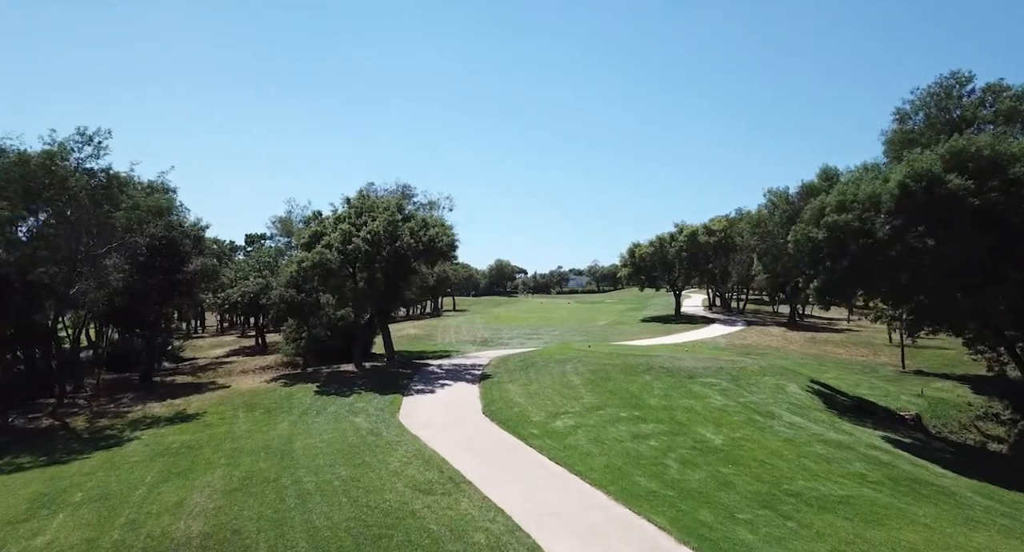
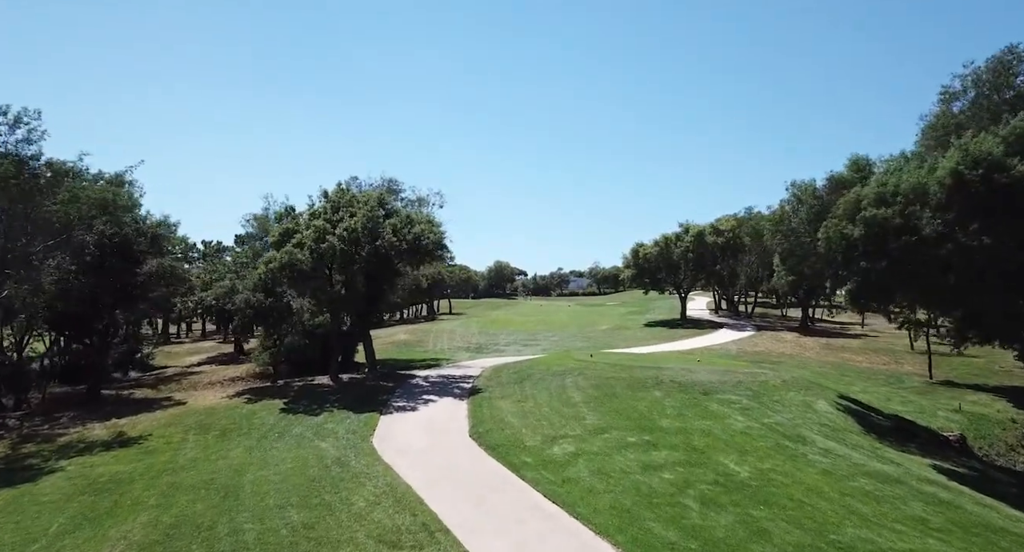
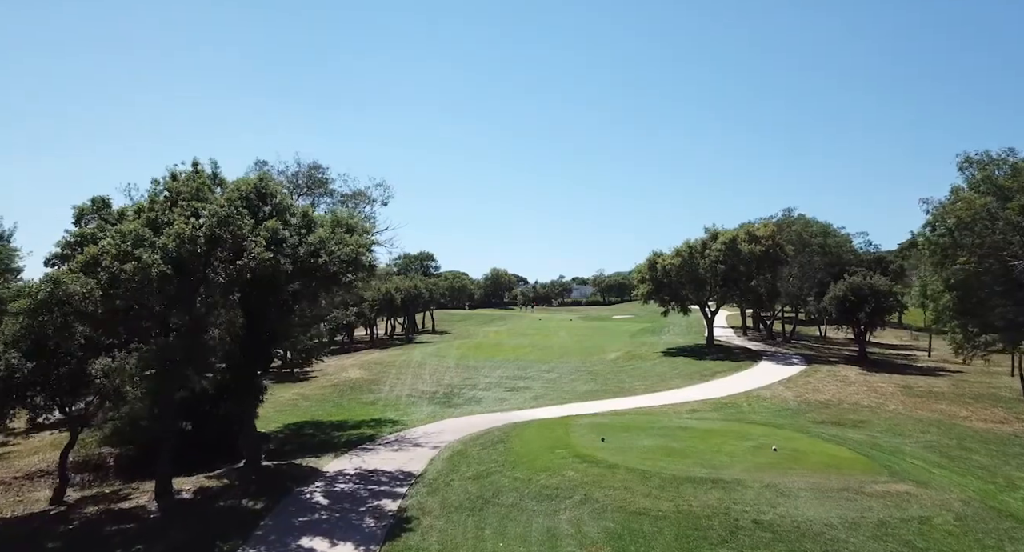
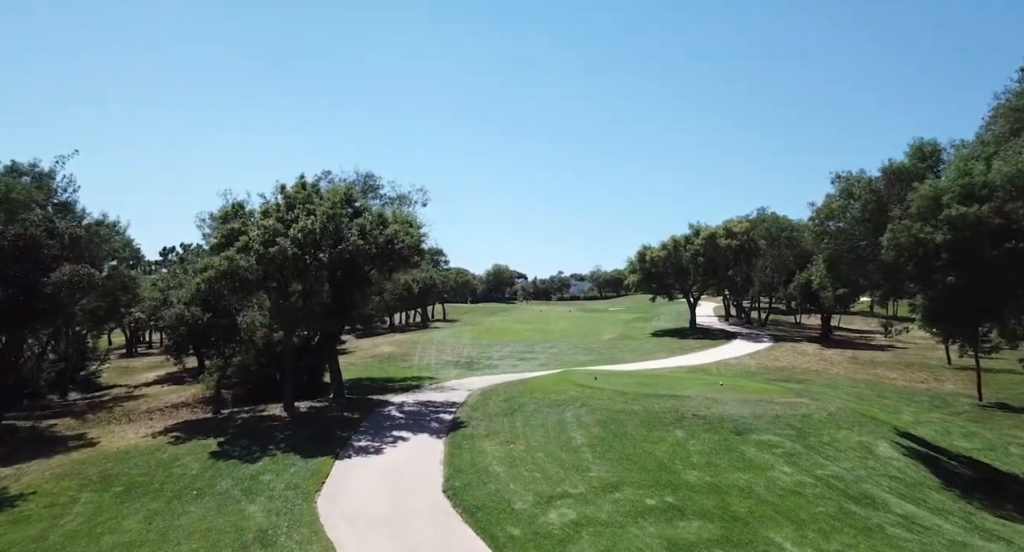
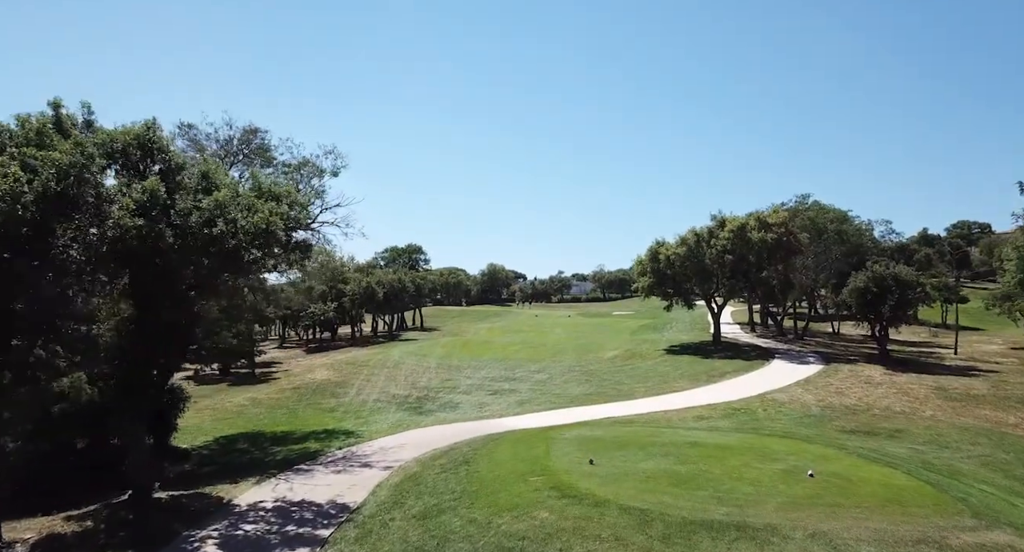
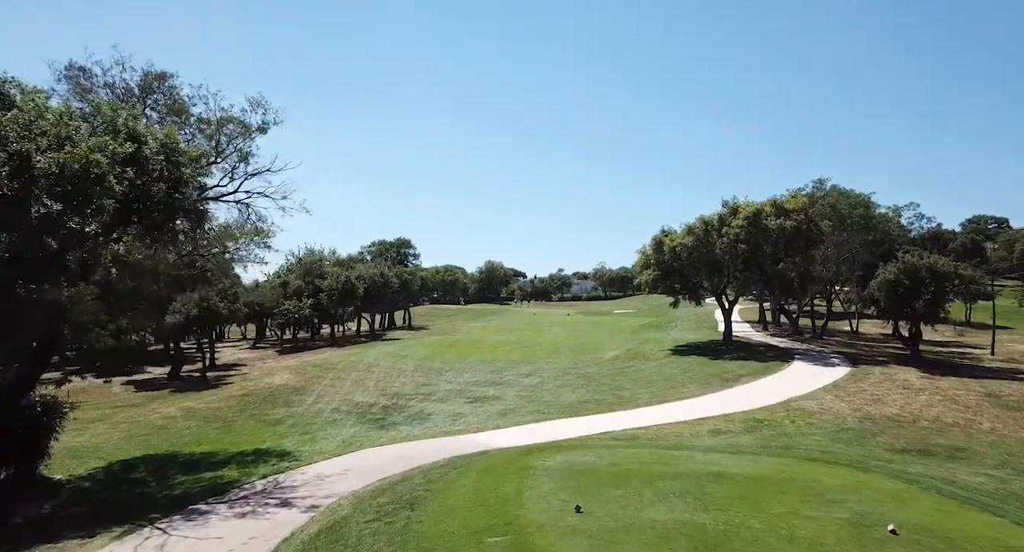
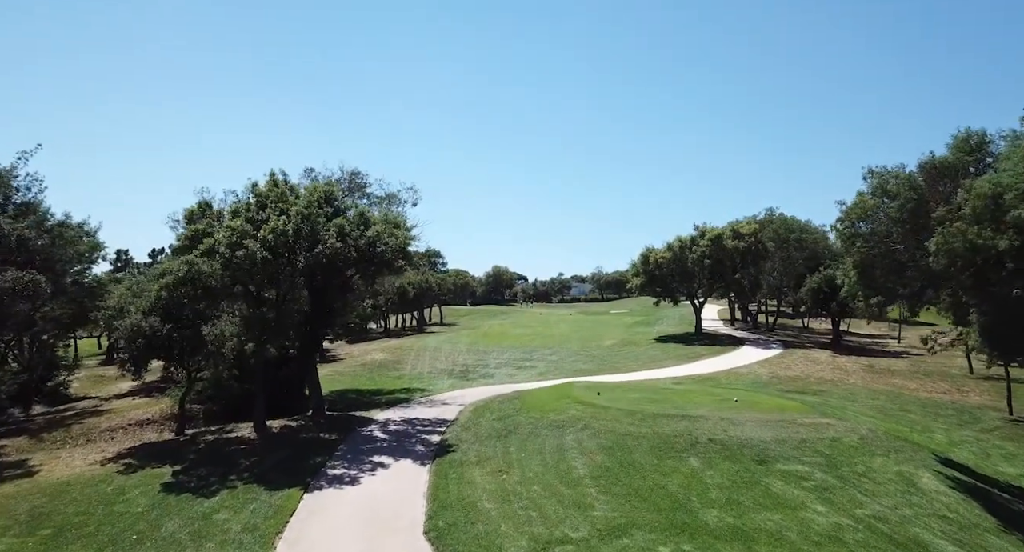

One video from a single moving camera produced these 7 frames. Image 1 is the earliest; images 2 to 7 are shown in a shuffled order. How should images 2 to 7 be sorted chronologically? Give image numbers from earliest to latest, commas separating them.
2, 4, 7, 3, 5, 6
